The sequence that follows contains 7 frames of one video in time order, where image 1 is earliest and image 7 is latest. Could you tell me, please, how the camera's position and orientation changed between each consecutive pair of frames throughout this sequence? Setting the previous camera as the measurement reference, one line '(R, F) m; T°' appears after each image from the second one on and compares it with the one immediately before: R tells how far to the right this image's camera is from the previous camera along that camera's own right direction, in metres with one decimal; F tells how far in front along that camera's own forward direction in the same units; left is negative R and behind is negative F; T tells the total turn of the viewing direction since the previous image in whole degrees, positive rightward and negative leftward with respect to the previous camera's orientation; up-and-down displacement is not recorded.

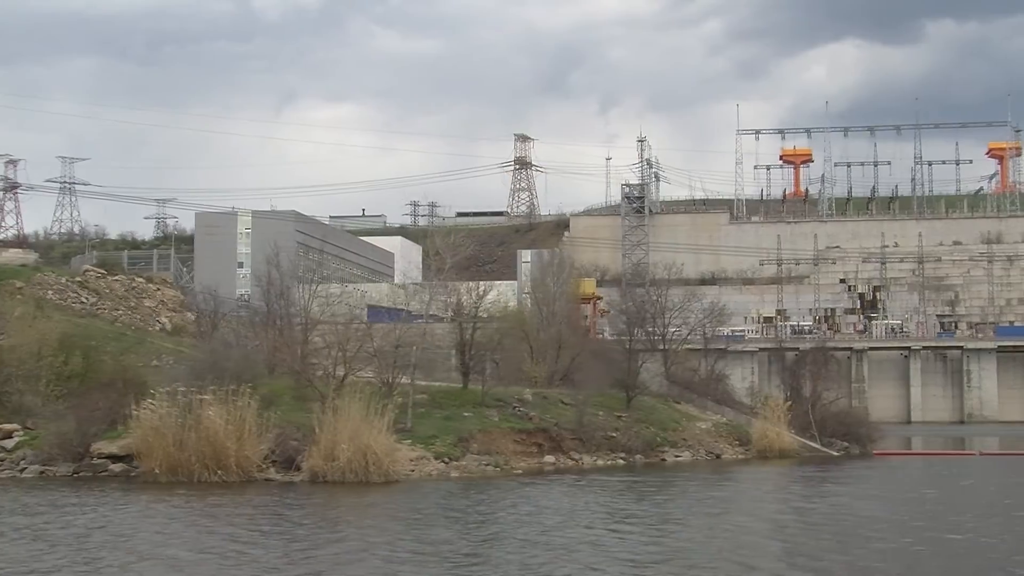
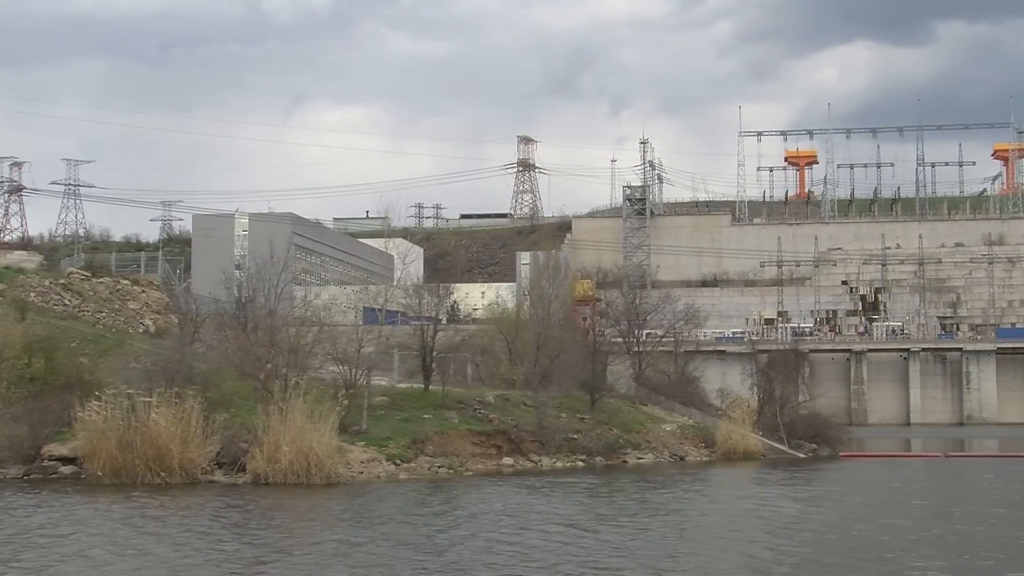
(+1.9, -0.1) m; 0°
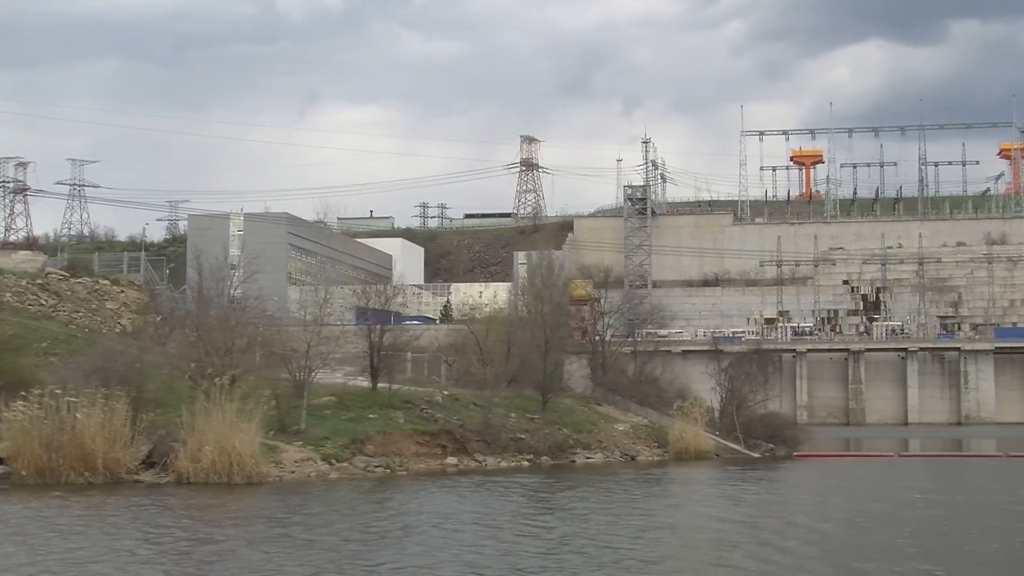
(+2.5, -0.1) m; 0°
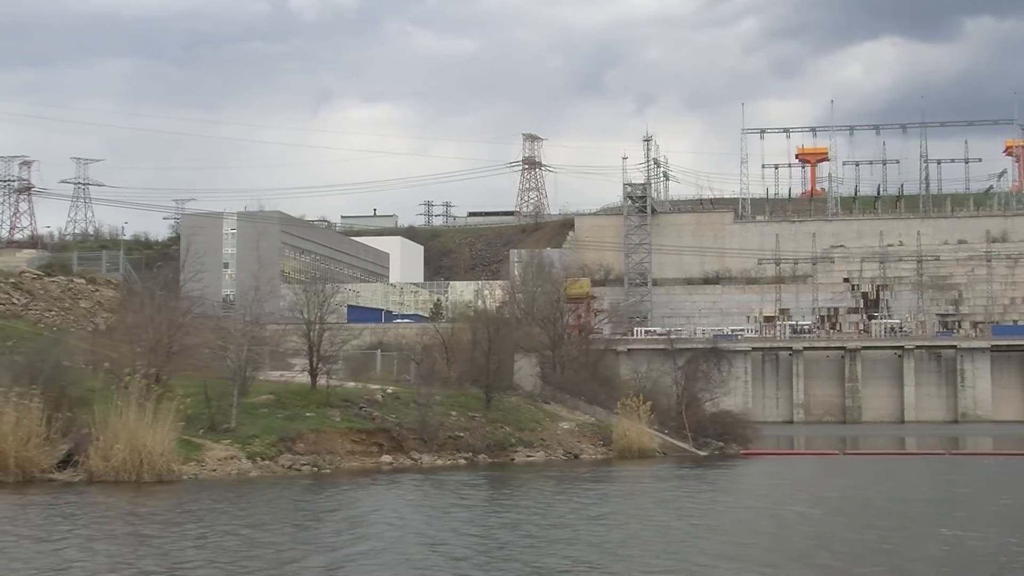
(+2.9, 0.0) m; 0°
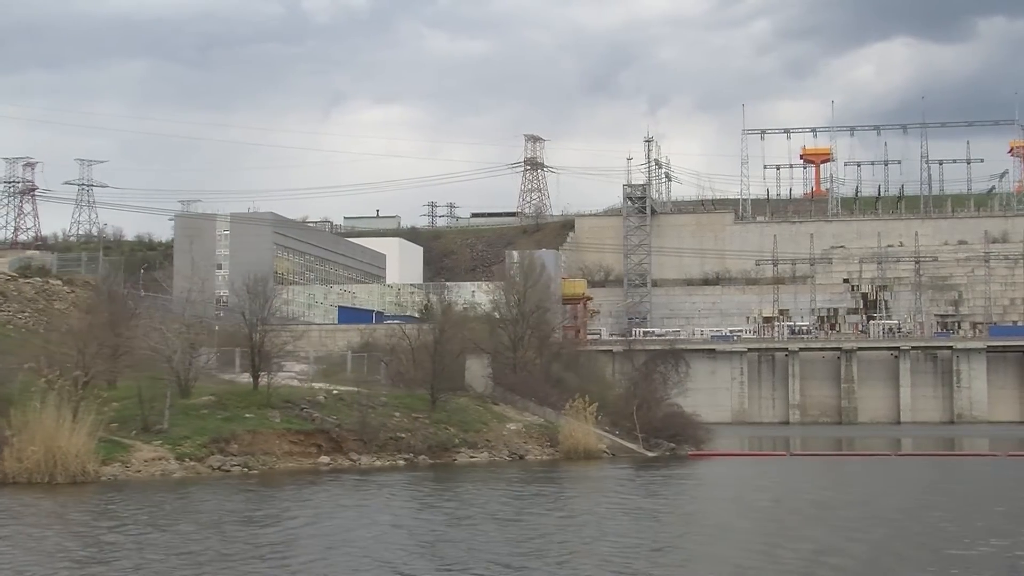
(+2.8, -0.1) m; 0°
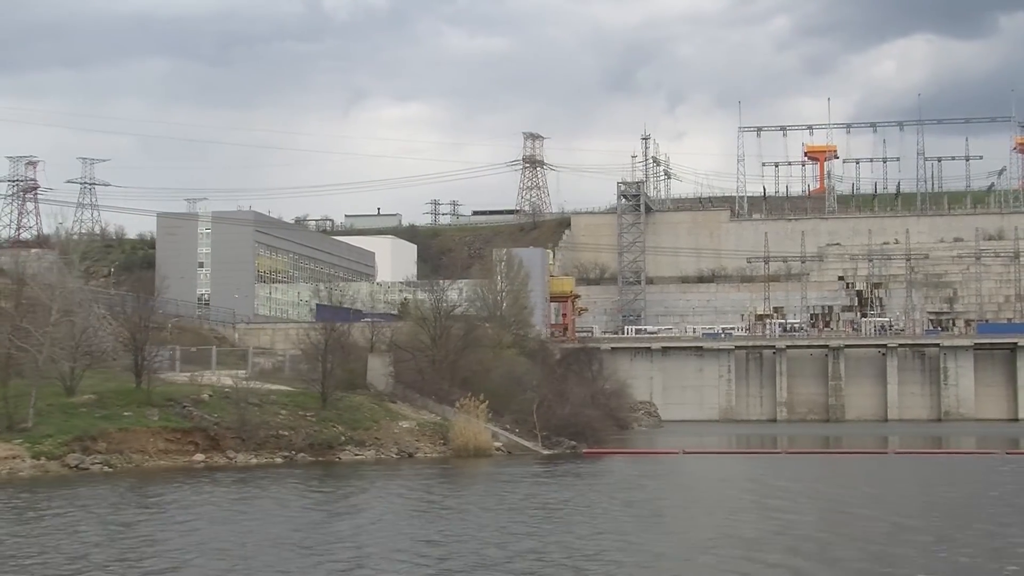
(+5.4, 0.0) m; 0°
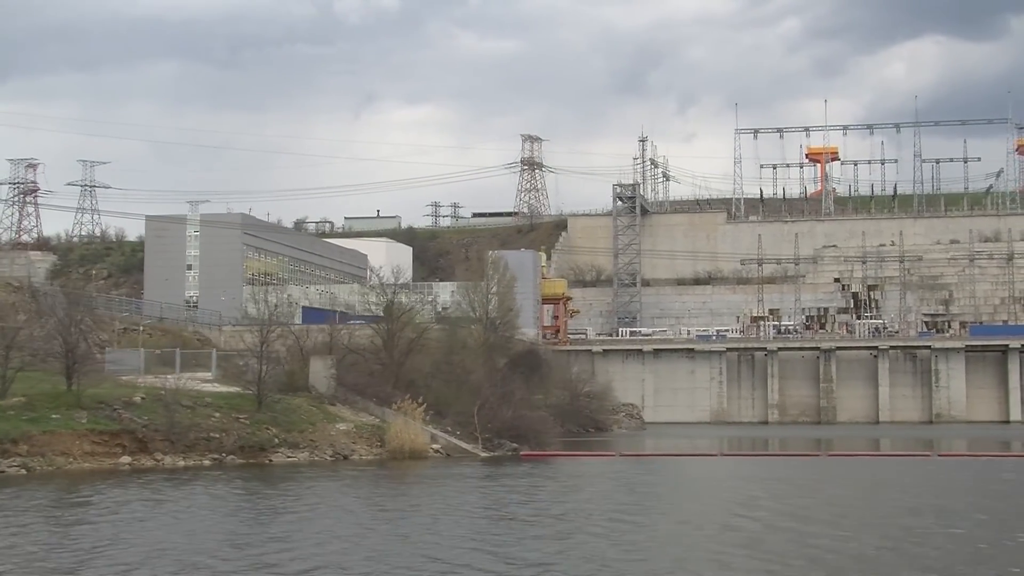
(+3.1, 0.0) m; 0°
